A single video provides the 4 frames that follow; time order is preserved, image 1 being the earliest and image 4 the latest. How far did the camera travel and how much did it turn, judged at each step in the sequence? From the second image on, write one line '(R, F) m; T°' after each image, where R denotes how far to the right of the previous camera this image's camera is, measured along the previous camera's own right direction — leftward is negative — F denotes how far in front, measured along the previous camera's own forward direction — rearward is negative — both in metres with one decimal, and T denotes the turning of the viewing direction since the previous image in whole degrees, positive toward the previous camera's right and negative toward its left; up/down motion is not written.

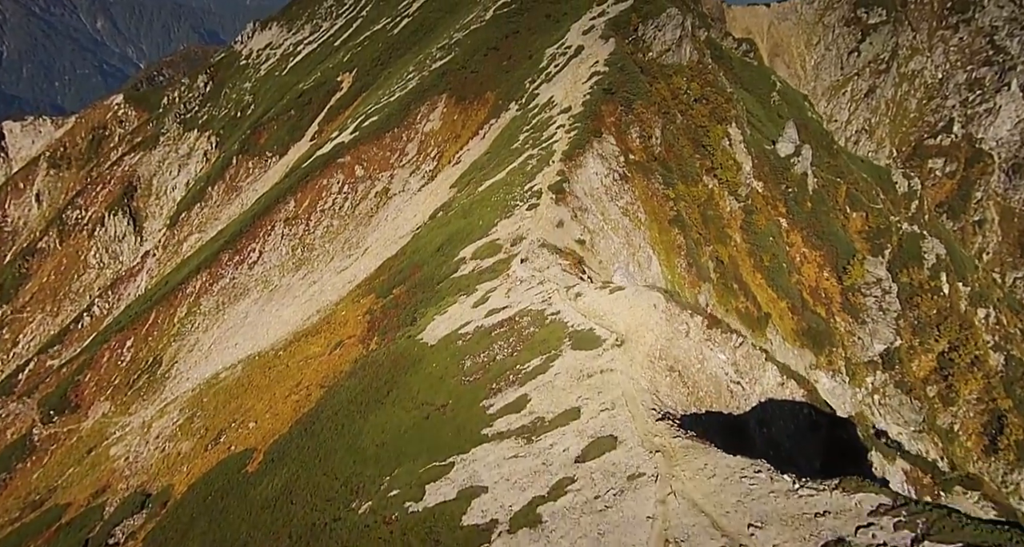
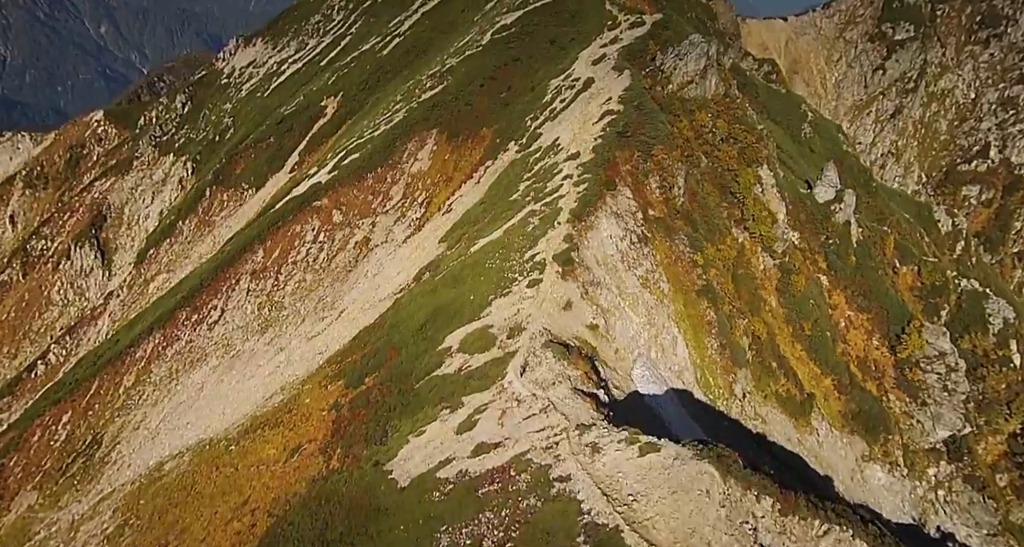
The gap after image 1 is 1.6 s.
(+0.4, +14.8) m; 0°
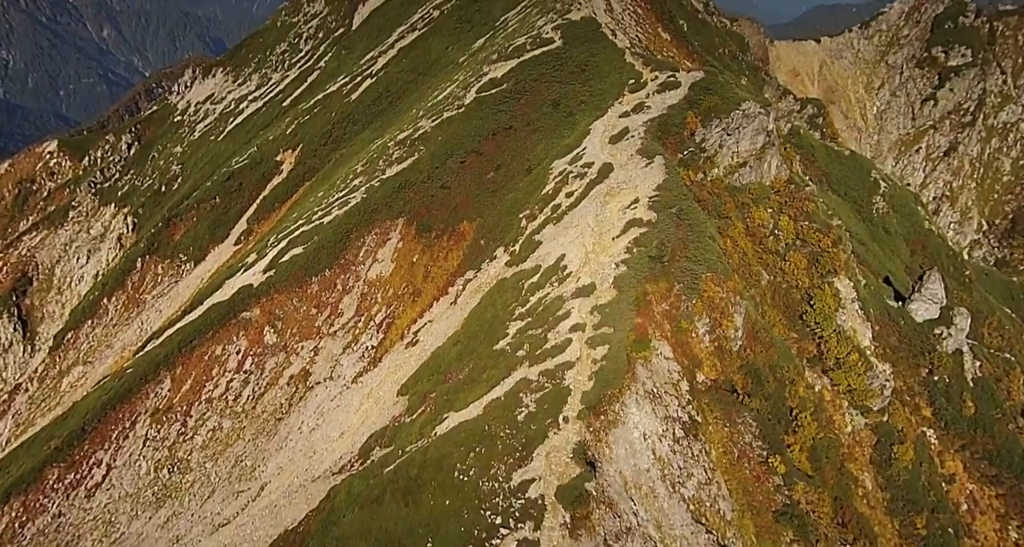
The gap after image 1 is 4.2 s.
(+1.2, +25.8) m; 0°
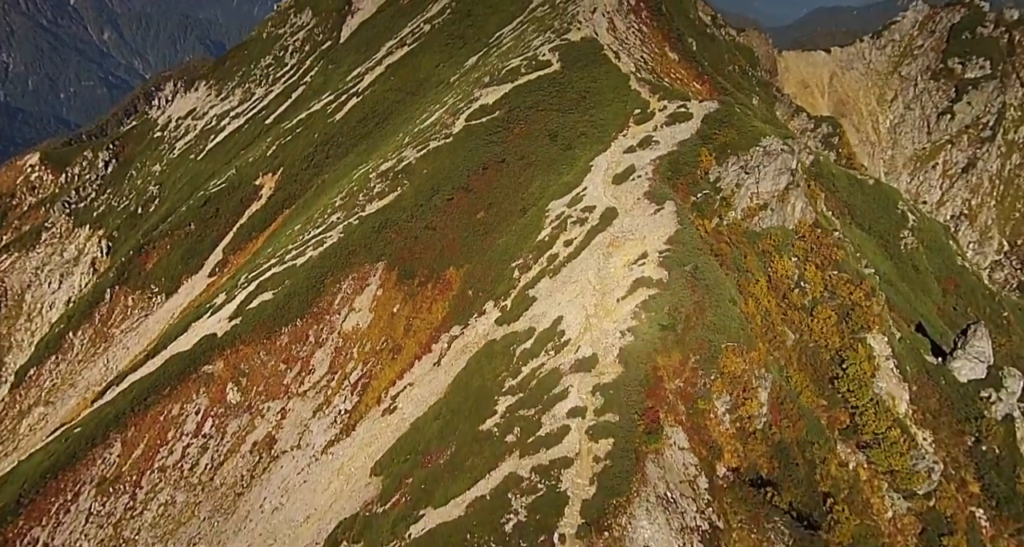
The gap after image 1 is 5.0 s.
(+0.7, +8.1) m; 0°
